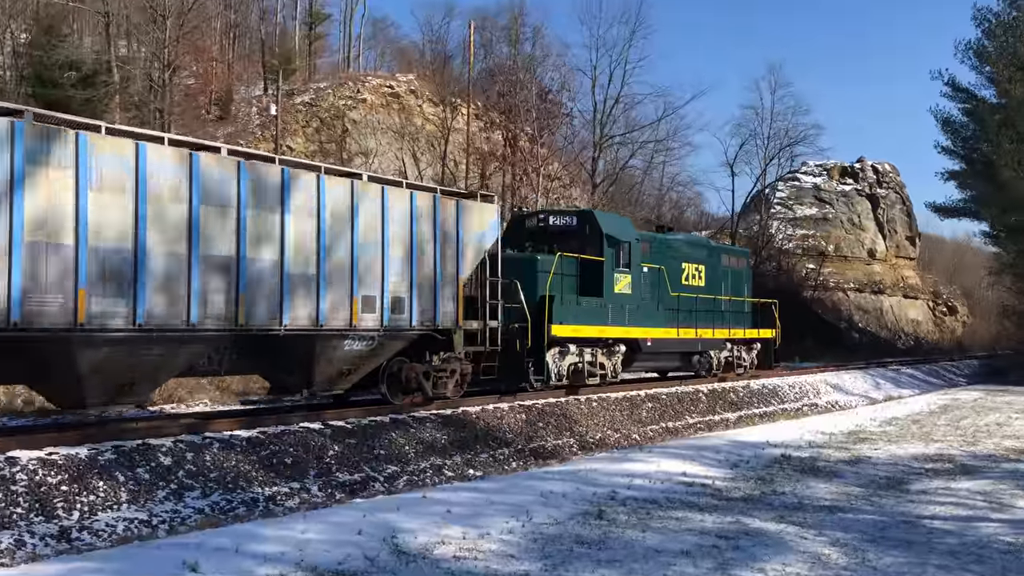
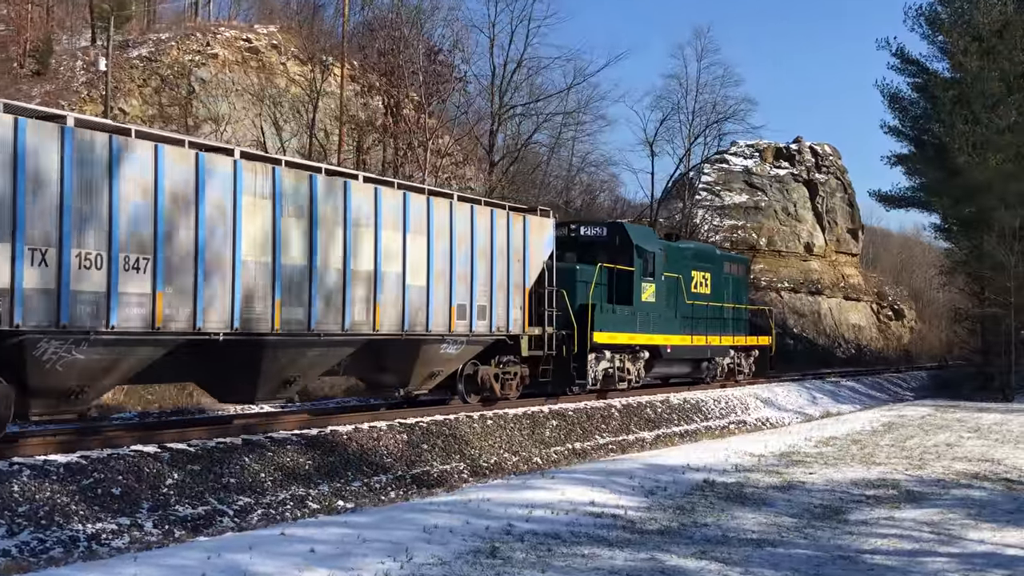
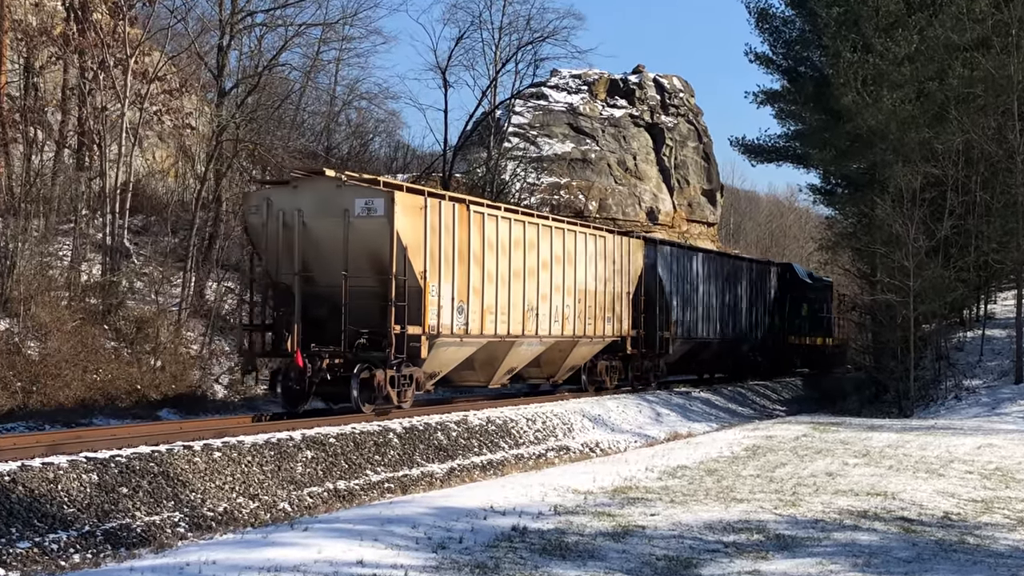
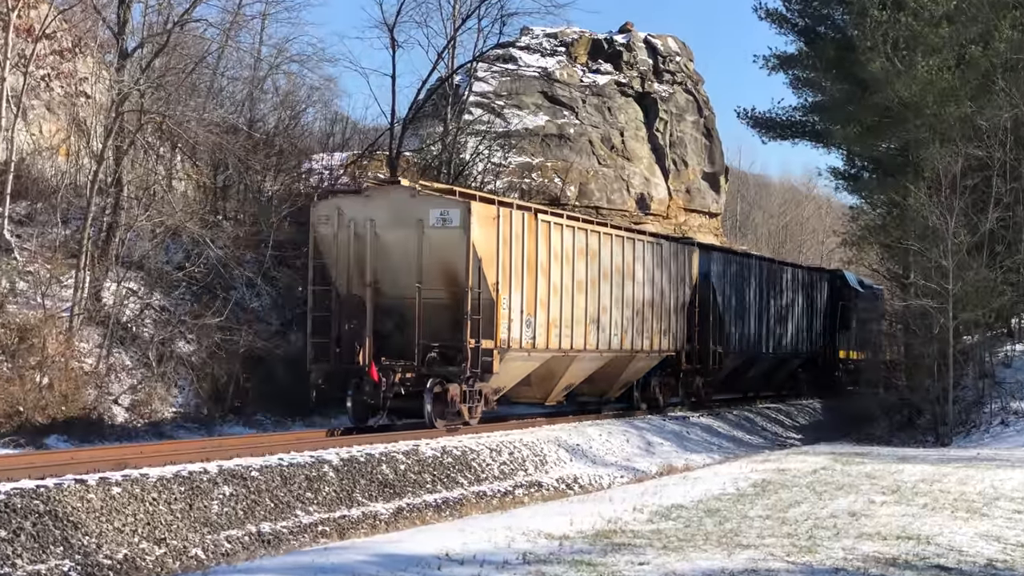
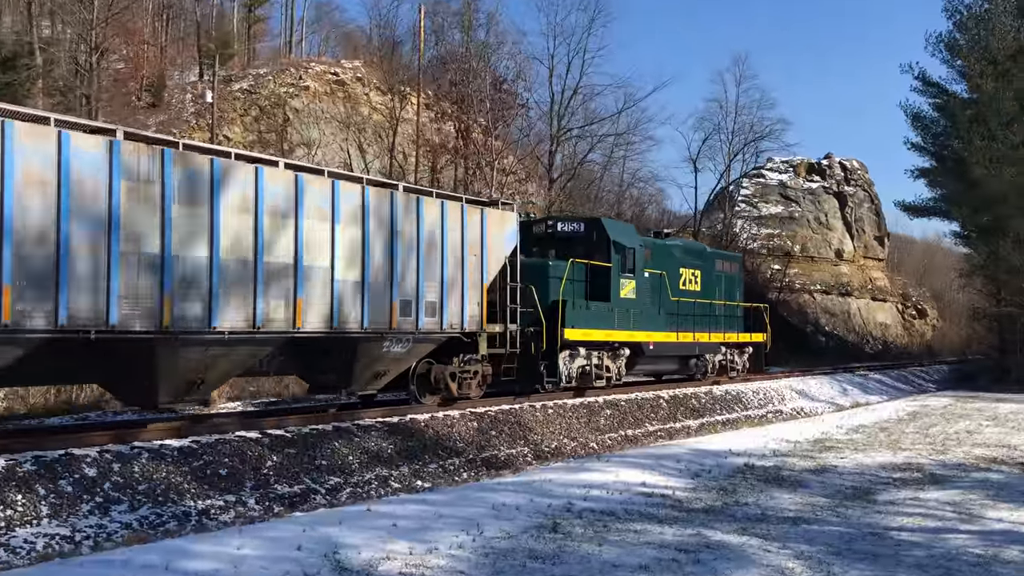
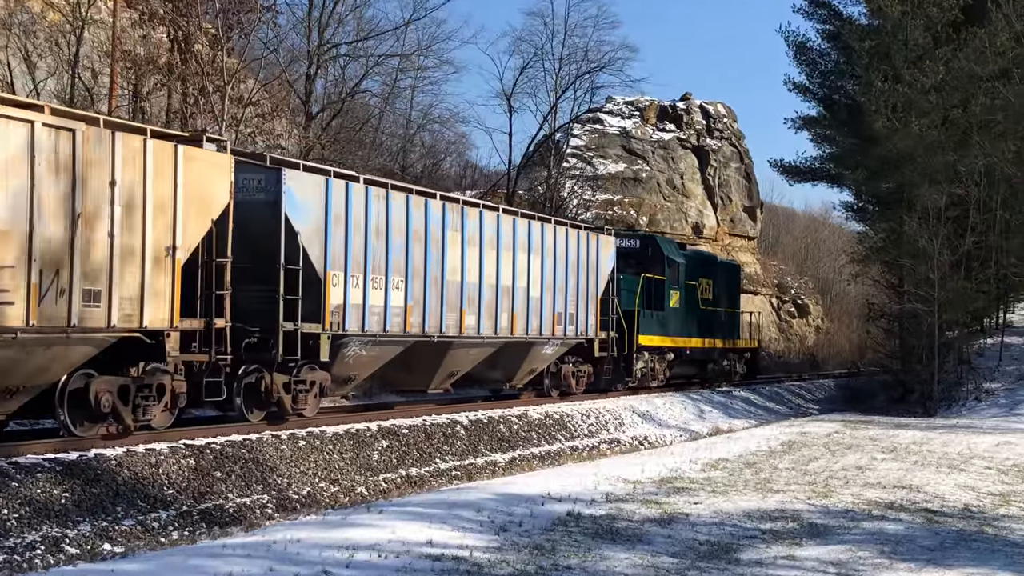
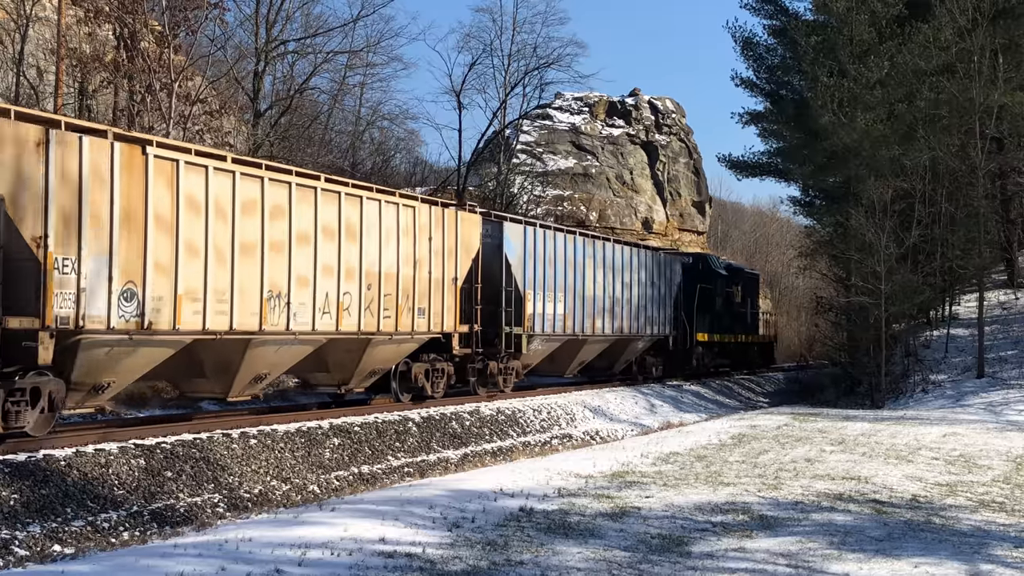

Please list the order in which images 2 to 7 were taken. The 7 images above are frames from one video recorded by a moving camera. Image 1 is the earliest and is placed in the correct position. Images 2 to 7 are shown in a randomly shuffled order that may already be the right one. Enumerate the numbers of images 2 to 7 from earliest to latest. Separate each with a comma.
5, 2, 6, 7, 3, 4
